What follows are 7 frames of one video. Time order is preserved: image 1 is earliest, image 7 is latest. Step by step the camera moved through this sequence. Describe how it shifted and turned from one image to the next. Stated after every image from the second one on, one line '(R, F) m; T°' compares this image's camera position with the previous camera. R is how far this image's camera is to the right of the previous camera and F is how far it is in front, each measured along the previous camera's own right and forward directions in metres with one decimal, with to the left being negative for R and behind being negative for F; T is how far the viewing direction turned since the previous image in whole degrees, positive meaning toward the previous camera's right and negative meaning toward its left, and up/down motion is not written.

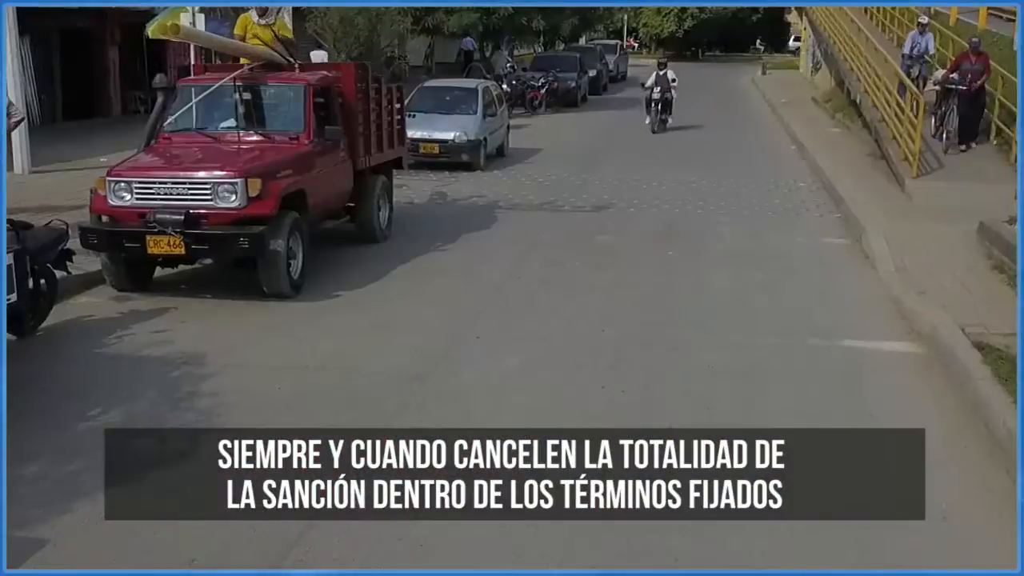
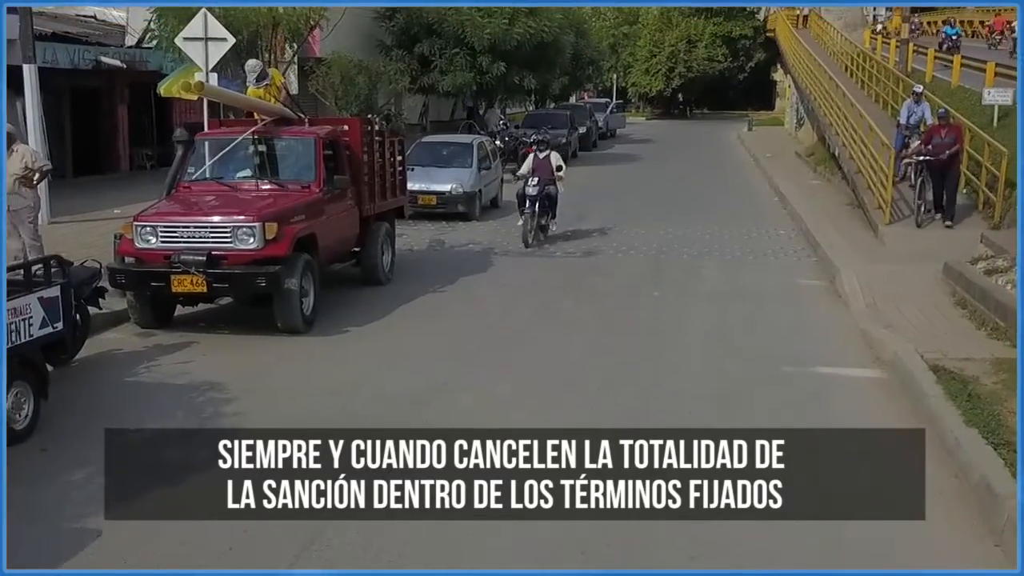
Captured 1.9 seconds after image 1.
(0.0, -0.7) m; 0°
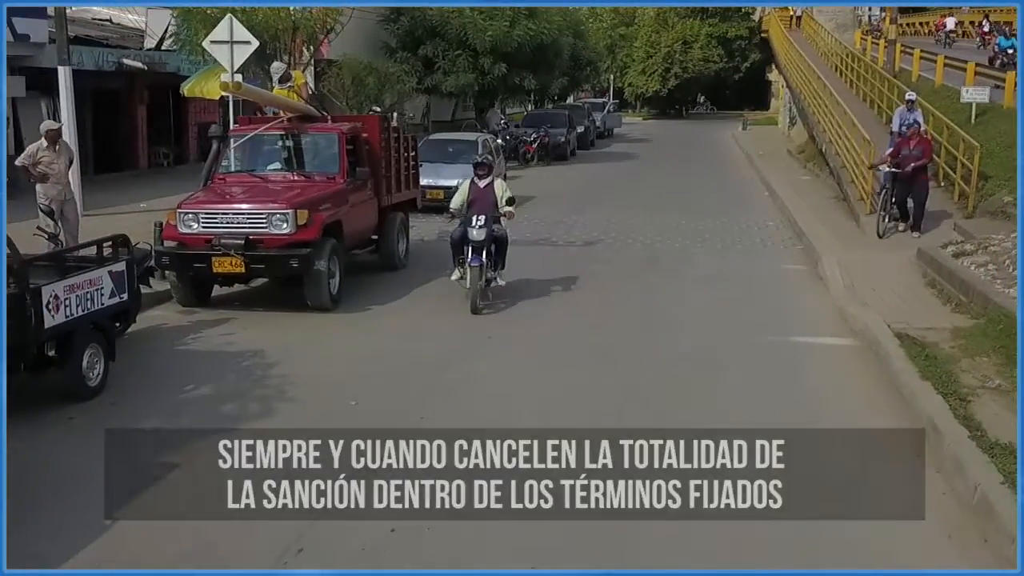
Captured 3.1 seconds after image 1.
(-0.1, -1.0) m; 0°
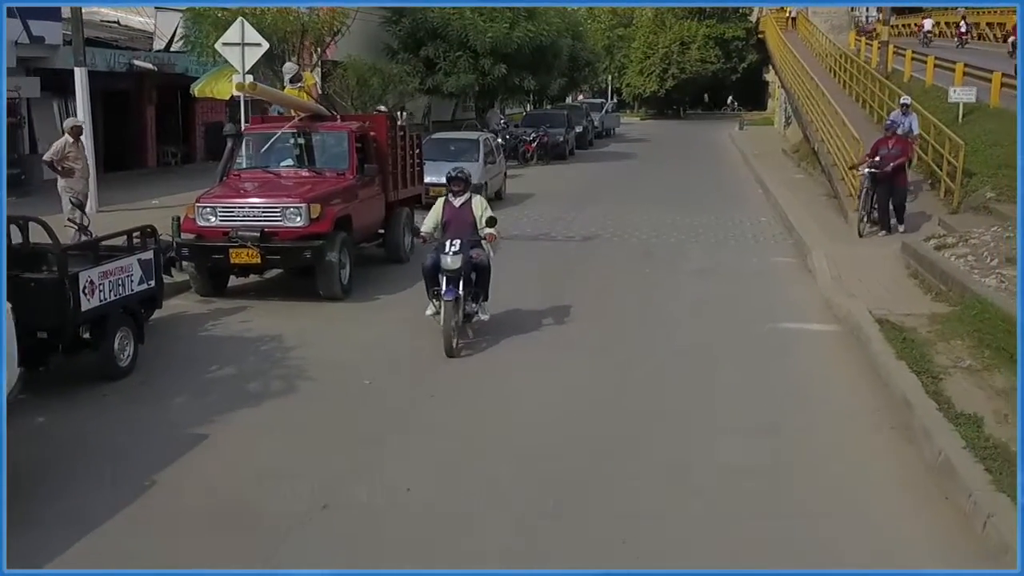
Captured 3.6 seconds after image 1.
(0.0, -0.5) m; 0°
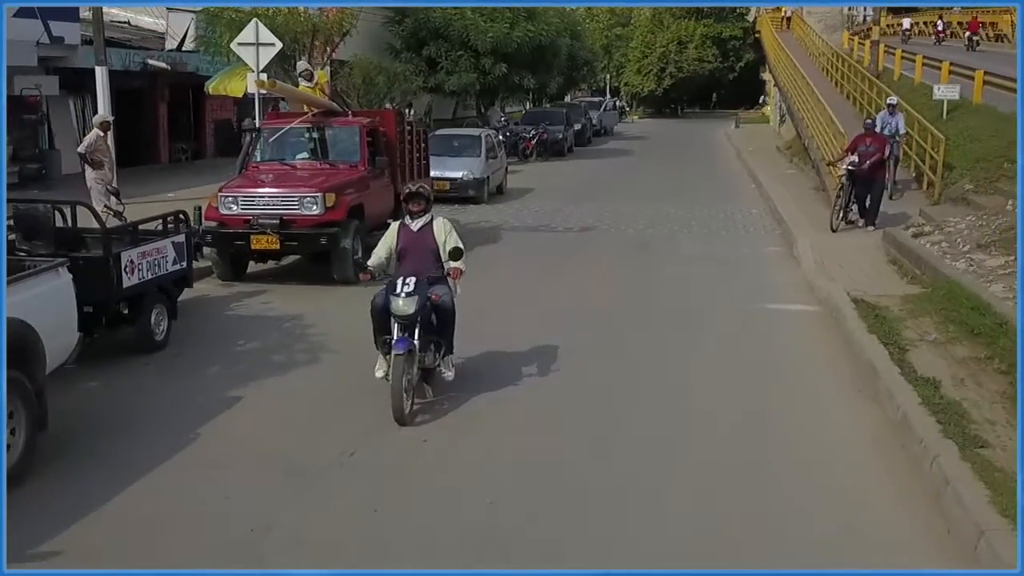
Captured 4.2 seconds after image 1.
(0.0, -0.7) m; 0°
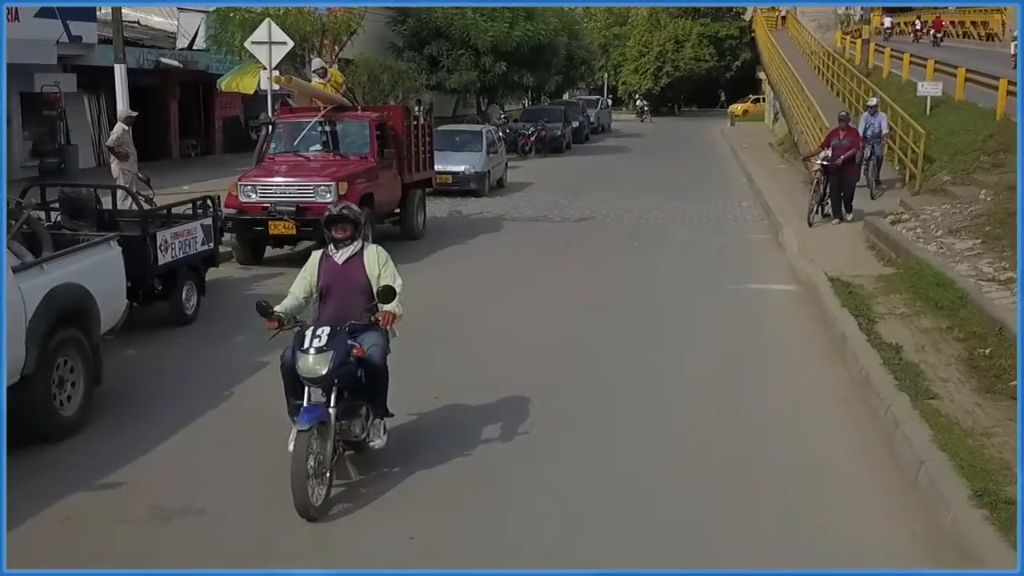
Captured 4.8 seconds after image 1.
(0.0, -0.8) m; 0°
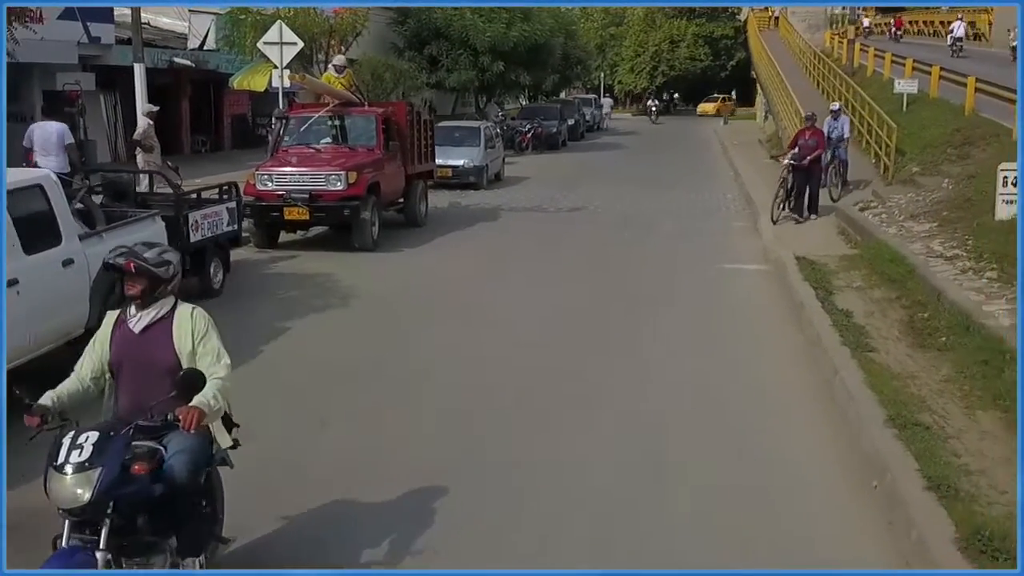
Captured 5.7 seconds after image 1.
(0.0, -1.1) m; 0°
